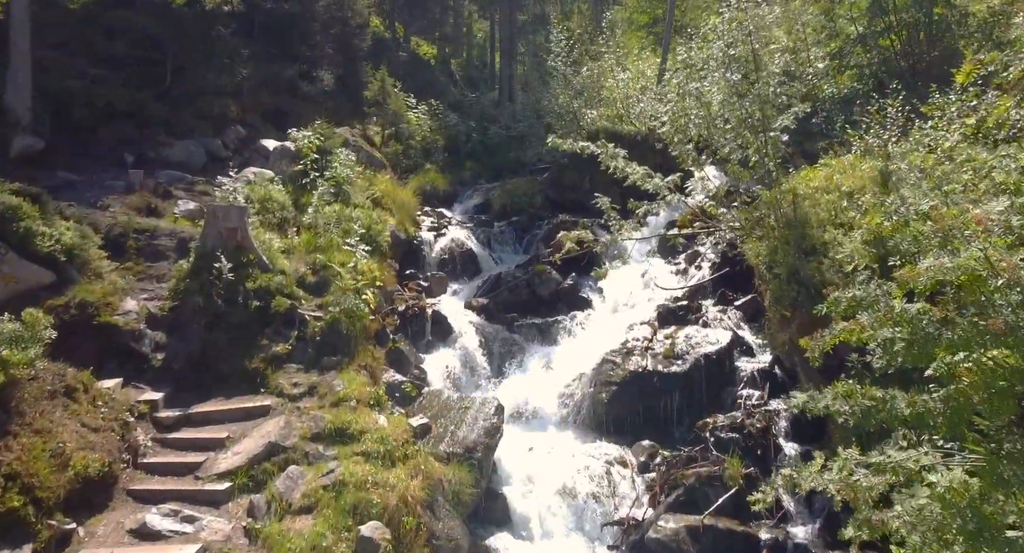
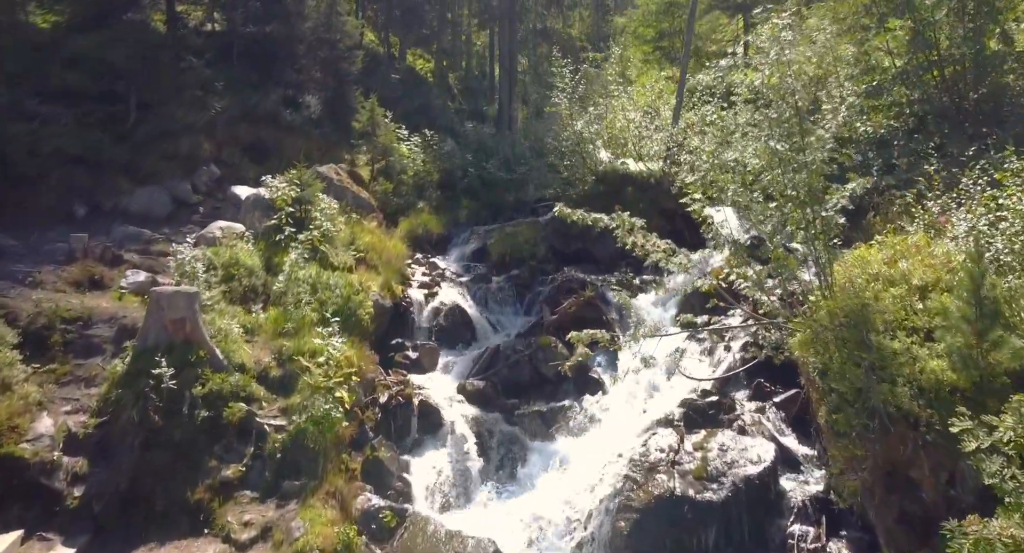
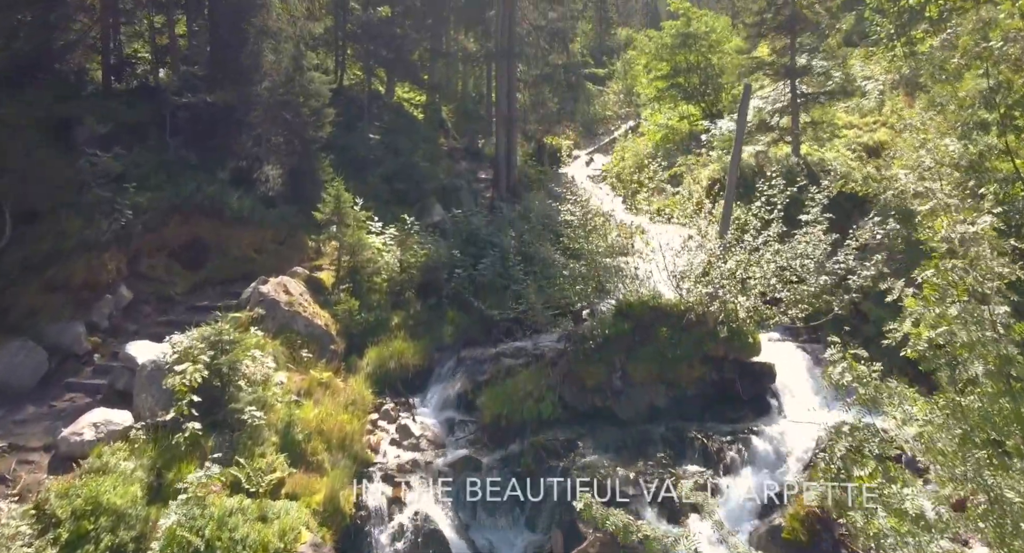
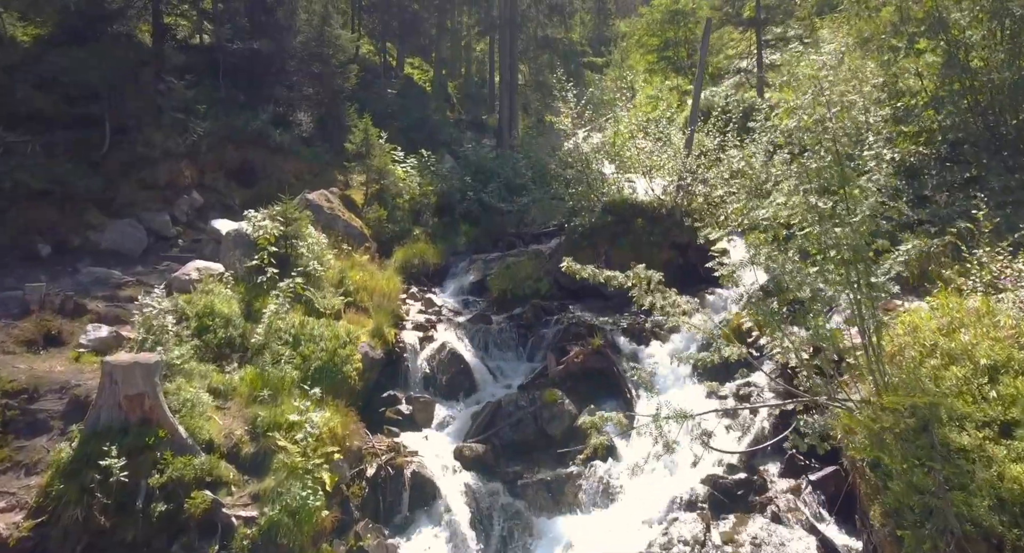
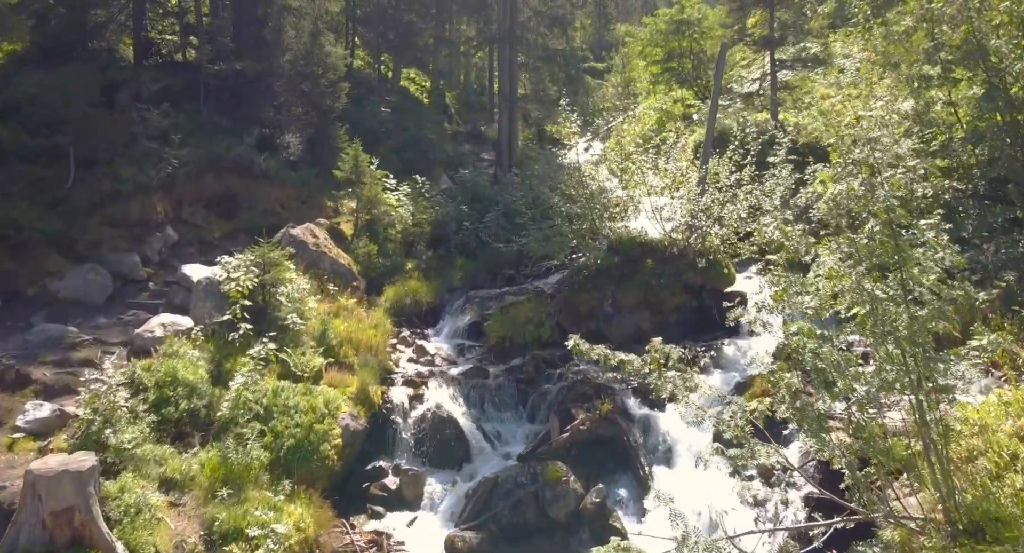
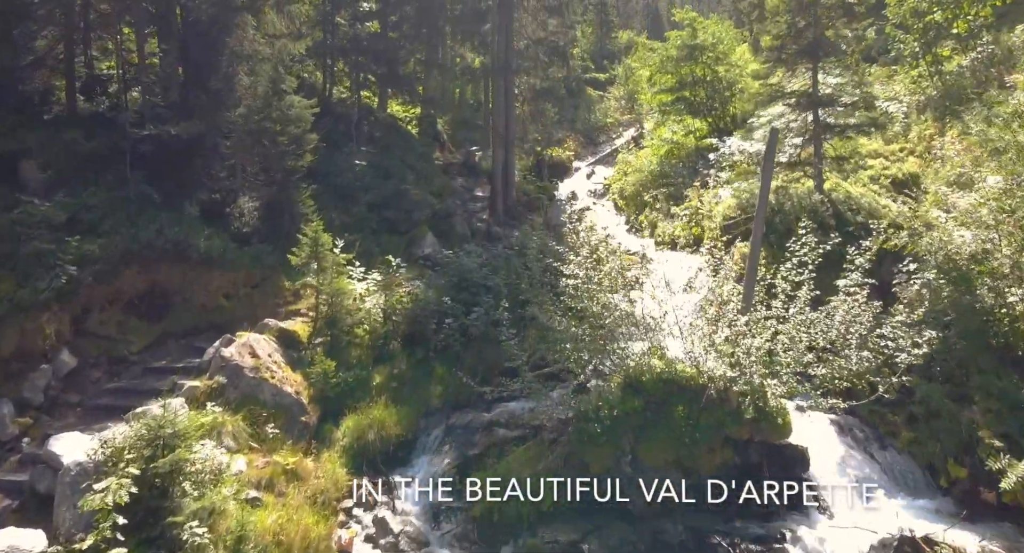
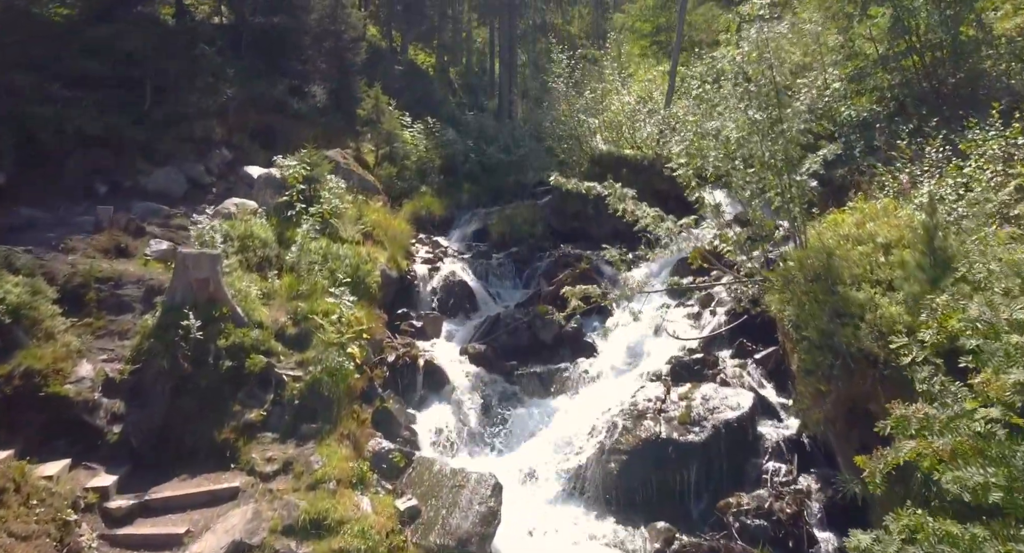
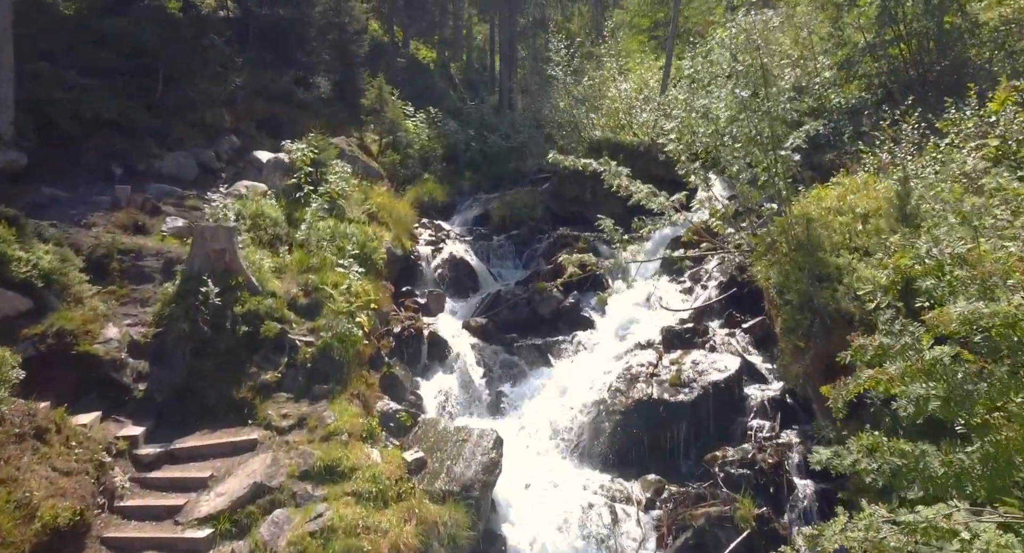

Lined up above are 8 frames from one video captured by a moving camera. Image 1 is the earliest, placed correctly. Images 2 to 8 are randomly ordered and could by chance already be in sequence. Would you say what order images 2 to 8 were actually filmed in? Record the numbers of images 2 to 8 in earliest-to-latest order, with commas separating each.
8, 7, 2, 4, 5, 3, 6
